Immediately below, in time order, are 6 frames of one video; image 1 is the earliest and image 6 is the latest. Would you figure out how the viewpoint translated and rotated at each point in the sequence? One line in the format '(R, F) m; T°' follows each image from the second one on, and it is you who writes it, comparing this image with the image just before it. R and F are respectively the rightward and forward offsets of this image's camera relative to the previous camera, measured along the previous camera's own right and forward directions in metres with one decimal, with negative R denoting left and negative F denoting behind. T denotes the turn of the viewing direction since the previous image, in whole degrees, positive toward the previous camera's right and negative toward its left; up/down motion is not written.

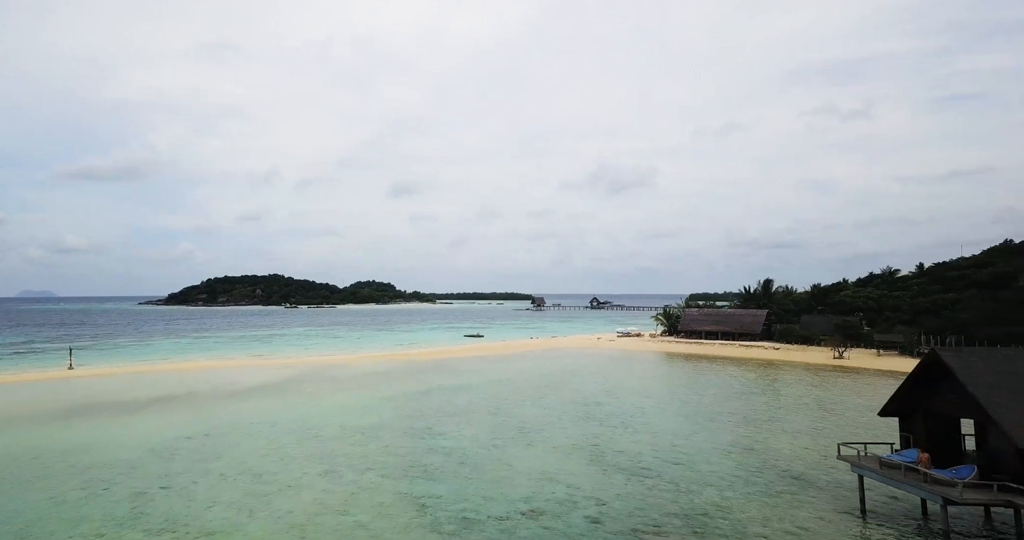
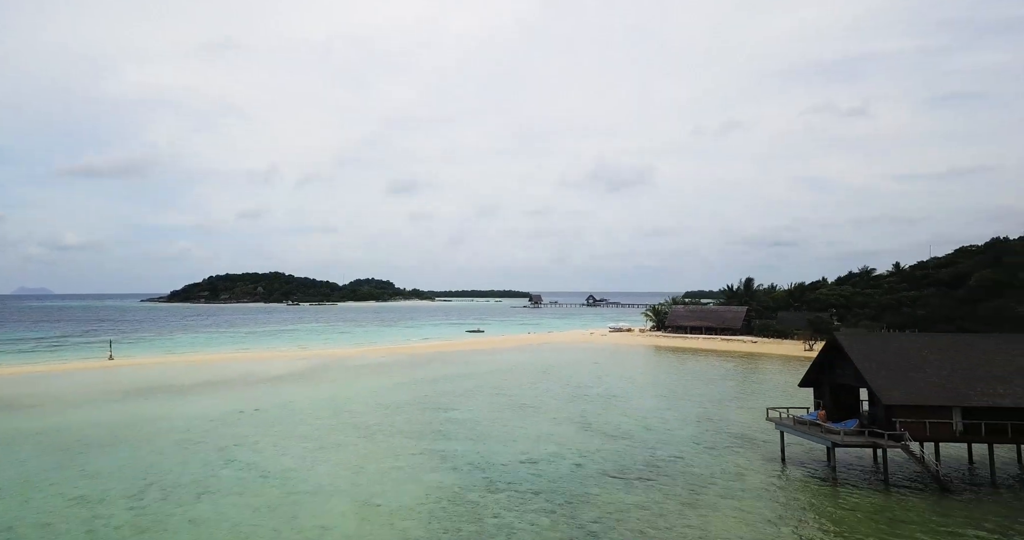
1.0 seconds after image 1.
(-0.1, -4.1) m; 0°
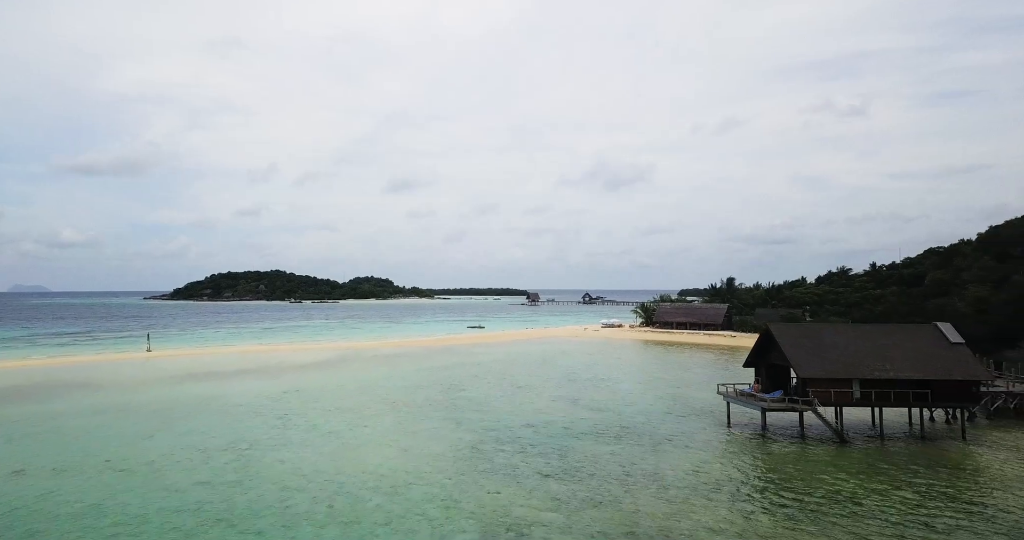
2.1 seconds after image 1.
(-0.2, -4.6) m; 0°
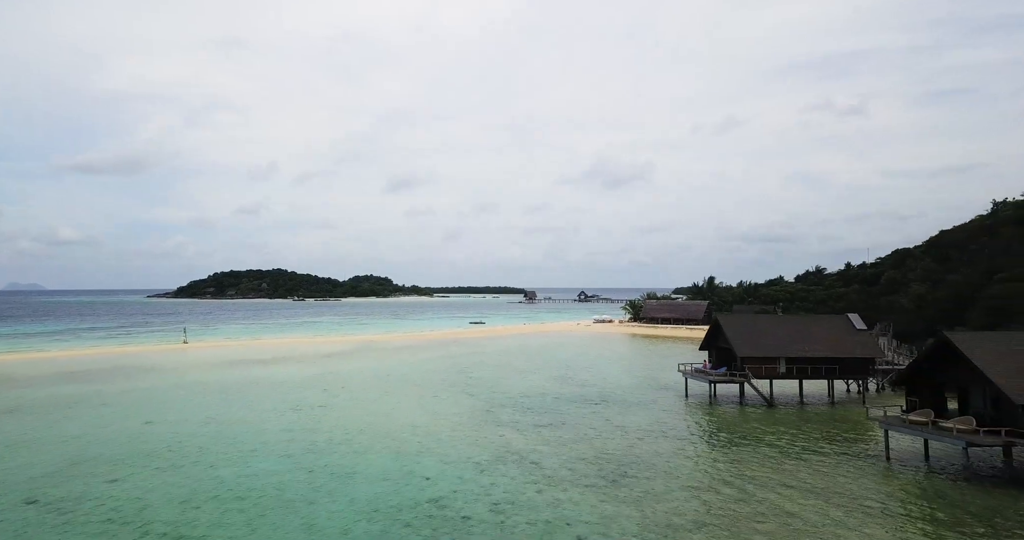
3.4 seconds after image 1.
(-0.1, -5.5) m; 0°
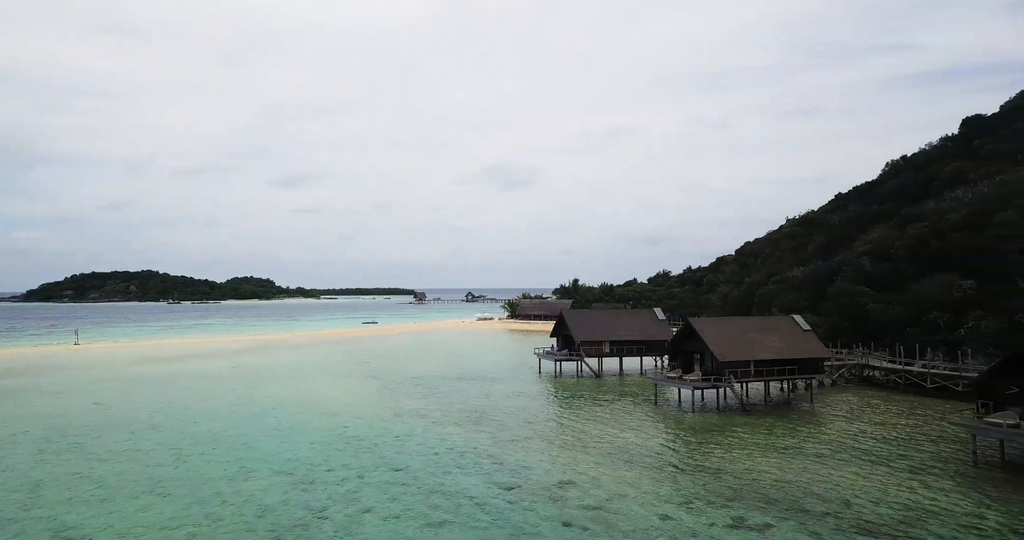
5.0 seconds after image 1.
(-0.3, -7.8) m; +11°
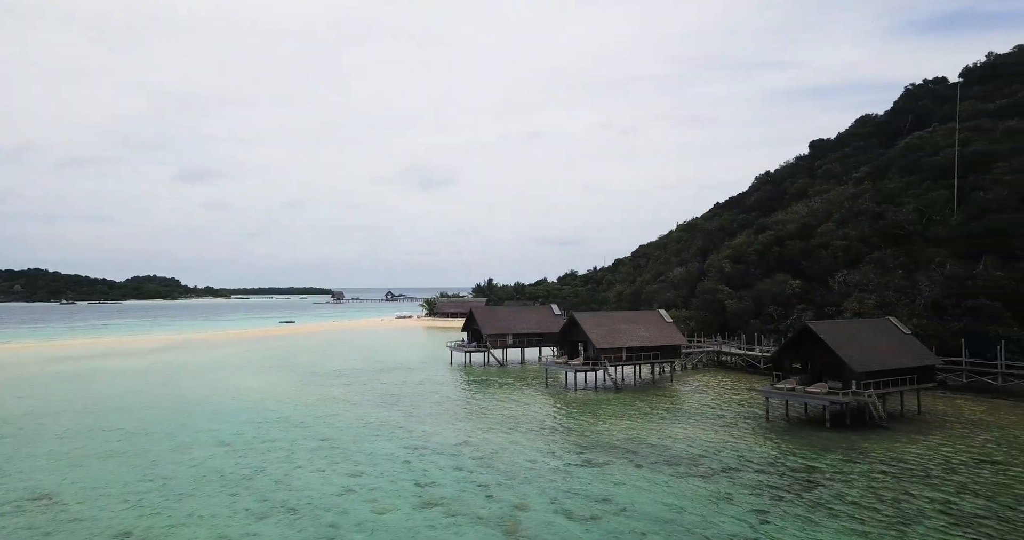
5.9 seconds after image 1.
(+0.5, -4.5) m; +8°
